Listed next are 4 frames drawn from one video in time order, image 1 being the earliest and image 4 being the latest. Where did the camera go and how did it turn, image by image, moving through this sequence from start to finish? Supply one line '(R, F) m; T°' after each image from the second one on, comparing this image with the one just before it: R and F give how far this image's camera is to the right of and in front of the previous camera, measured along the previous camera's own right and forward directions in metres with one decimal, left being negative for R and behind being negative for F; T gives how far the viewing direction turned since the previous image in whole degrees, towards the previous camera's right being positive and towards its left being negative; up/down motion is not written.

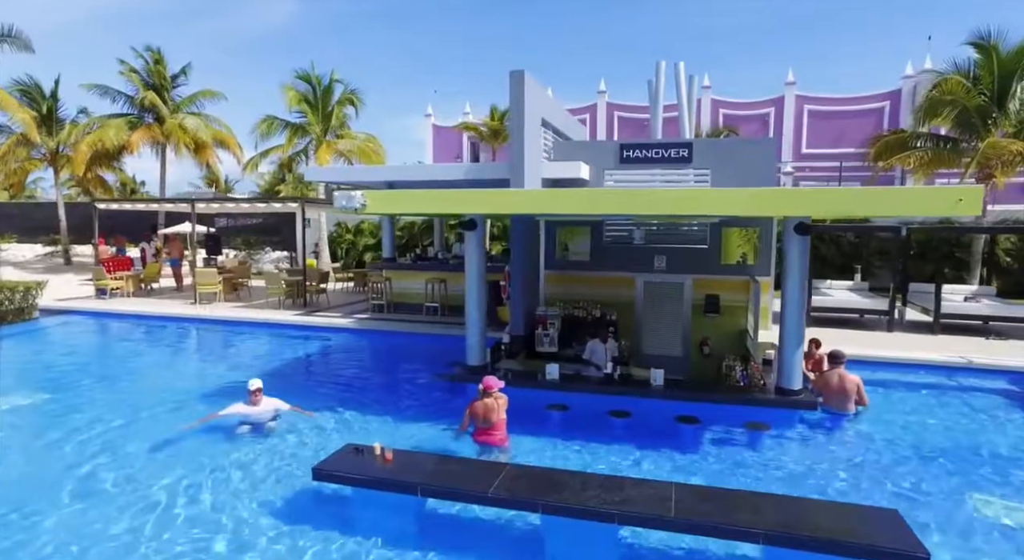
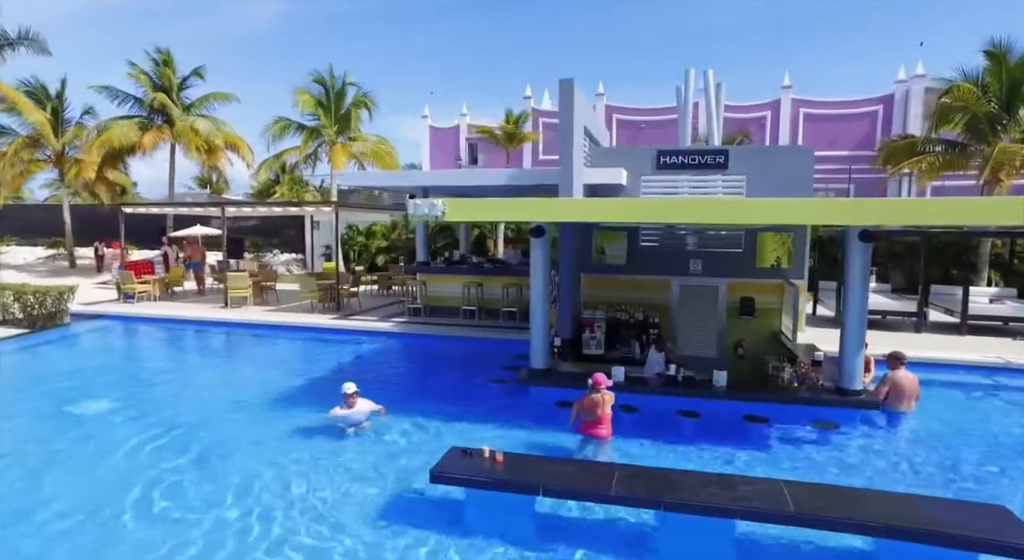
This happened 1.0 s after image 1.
(-1.1, -0.2) m; +1°
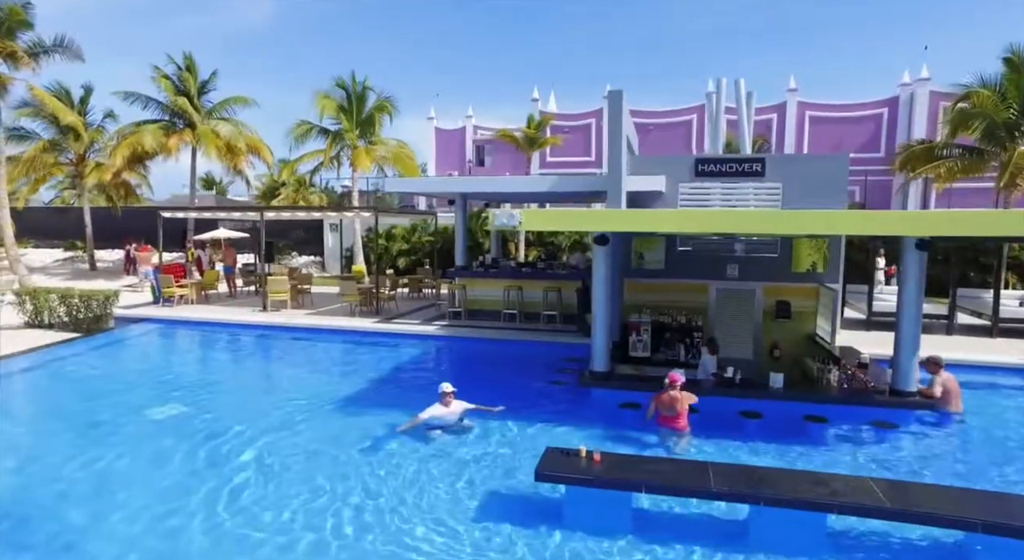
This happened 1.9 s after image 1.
(-1.0, -0.3) m; 0°
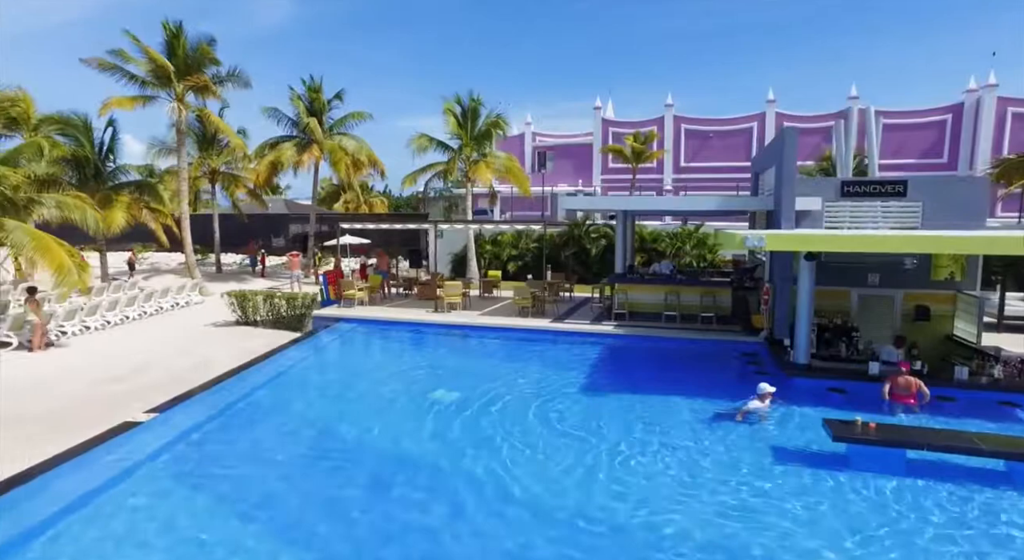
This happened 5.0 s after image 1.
(-3.6, -1.9) m; -2°
